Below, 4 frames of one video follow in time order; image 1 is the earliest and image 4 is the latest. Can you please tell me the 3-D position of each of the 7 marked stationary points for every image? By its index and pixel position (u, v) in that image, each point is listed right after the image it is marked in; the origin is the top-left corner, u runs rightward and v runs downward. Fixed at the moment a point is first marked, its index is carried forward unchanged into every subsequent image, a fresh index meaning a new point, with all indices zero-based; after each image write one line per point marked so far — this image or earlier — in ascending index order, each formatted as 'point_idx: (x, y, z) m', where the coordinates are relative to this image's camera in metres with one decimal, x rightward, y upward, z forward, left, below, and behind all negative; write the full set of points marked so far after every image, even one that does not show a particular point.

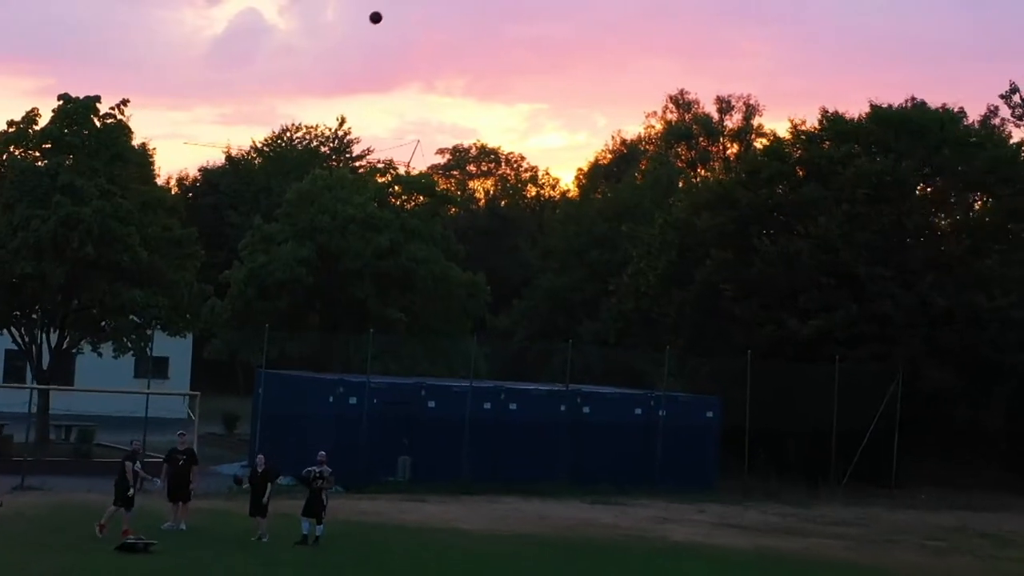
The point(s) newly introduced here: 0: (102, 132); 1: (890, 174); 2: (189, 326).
0: (-3.3, +1.2, +19.5) m
1: (+3.0, +0.9, +19.7) m
2: (-2.6, -0.3, +19.9) m
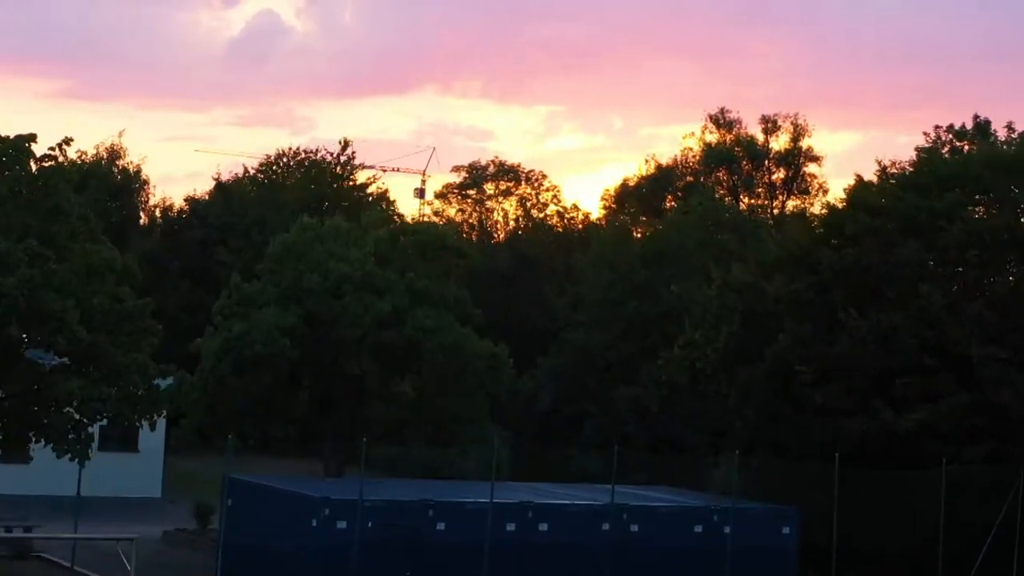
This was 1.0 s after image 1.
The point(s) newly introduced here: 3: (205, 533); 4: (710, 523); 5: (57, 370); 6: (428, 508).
0: (-3.1, +0.7, +15.8) m
1: (+3.2, +0.4, +16.0) m
2: (-2.4, -0.8, +16.2) m
3: (-2.4, -1.9, +19.4) m
4: (+1.2, -1.5, +15.4) m
5: (-2.8, -0.5, +15.4) m
6: (-0.5, -1.3, +14.3) m
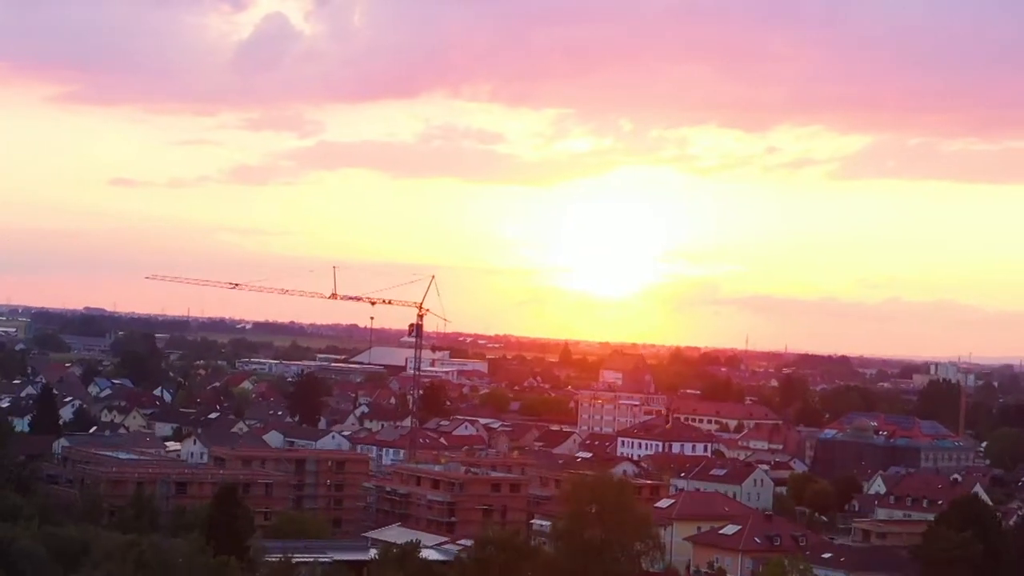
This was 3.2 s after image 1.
0: (-2.8, -6.6, -7.4) m
1: (+3.5, -7.0, -7.2) m
2: (-2.2, -8.2, -6.9) m
3: (-2.1, -9.3, -3.8) m
4: (+1.5, -8.8, -7.8) m
5: (-2.6, -7.8, -7.8) m
6: (-0.2, -8.6, -8.9) m
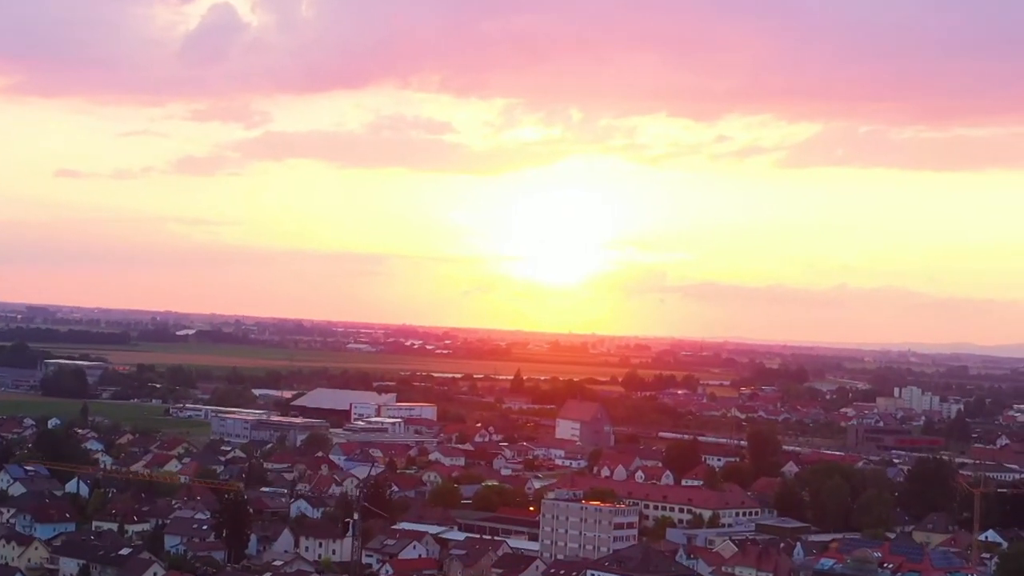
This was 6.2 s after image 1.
0: (-1.8, -14.6, -27.9) m
1: (+4.5, -14.9, -27.6) m
2: (-1.2, -16.1, -27.4) m
3: (-1.2, -17.2, -24.2) m
4: (+2.5, -16.7, -28.2) m
5: (-1.6, -15.8, -28.2) m
6: (+0.8, -16.6, -29.3) m
